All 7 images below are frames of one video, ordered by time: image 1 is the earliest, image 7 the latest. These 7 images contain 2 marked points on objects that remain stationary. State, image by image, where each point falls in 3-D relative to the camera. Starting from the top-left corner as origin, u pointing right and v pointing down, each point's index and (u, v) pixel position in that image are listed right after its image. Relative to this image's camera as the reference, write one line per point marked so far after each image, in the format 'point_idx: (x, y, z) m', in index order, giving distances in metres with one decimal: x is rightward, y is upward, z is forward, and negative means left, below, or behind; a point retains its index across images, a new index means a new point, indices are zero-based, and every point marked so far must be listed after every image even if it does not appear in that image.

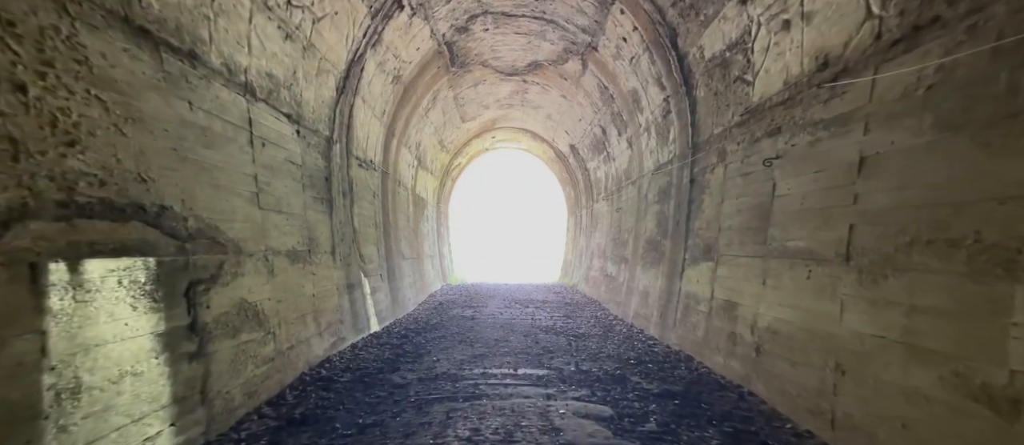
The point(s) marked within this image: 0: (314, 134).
0: (-2.2, +1.0, +4.4) m
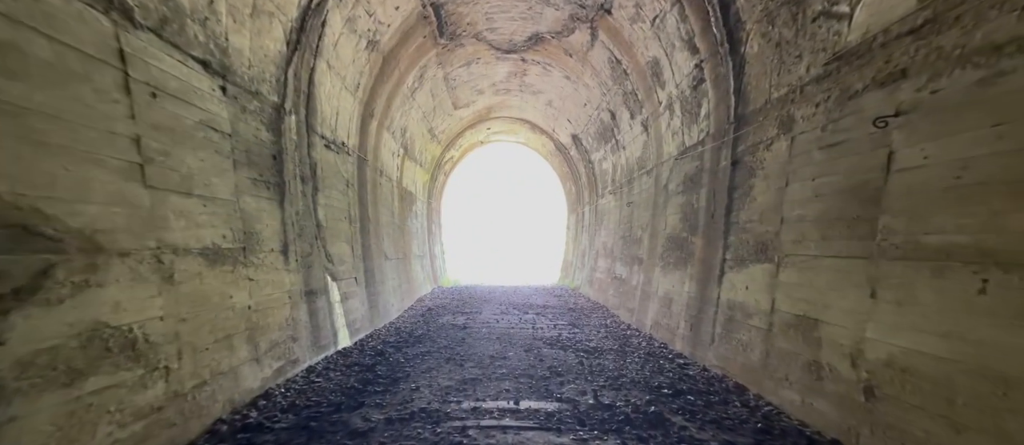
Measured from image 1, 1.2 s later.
0: (-2.2, +1.1, +3.4) m
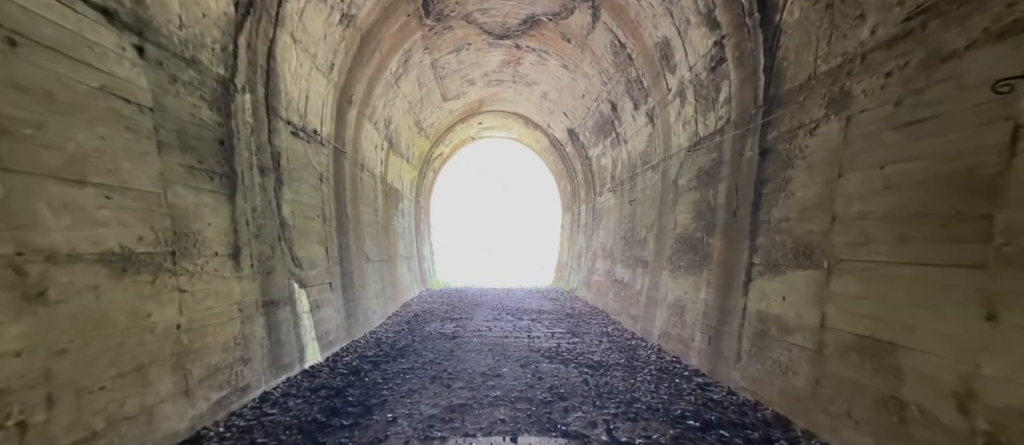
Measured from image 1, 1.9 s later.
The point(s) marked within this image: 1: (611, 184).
0: (-2.2, +1.1, +2.7) m
1: (+2.5, +1.0, +9.7) m
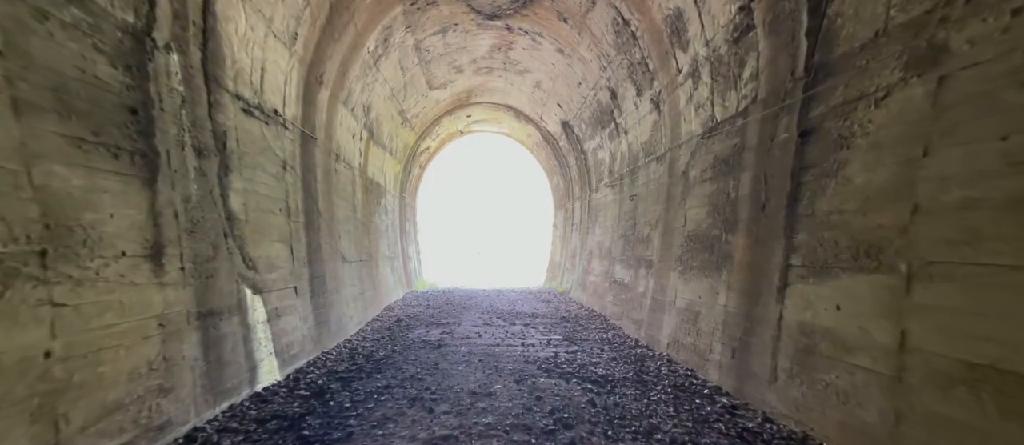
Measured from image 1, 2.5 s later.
0: (-2.3, +1.1, +2.1) m
1: (+2.3, +1.0, +9.2) m
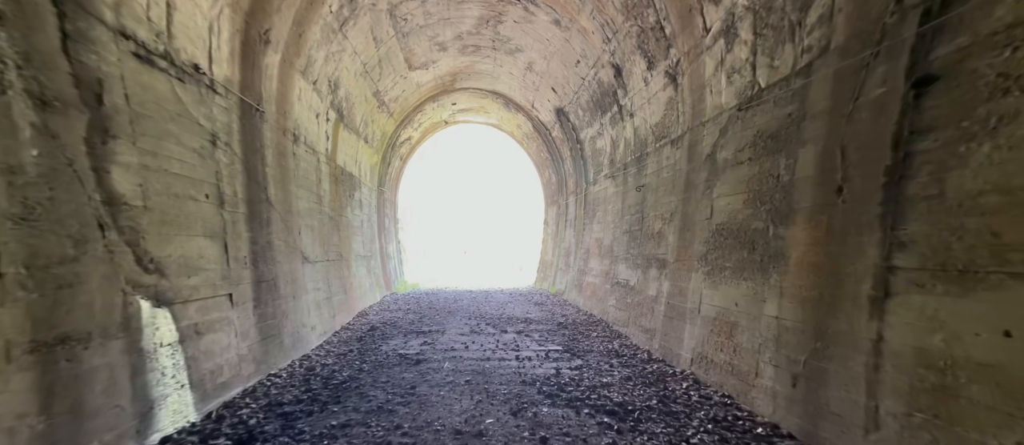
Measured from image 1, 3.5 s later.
0: (-2.3, +1.2, +1.1) m
1: (+2.1, +1.1, +8.3) m
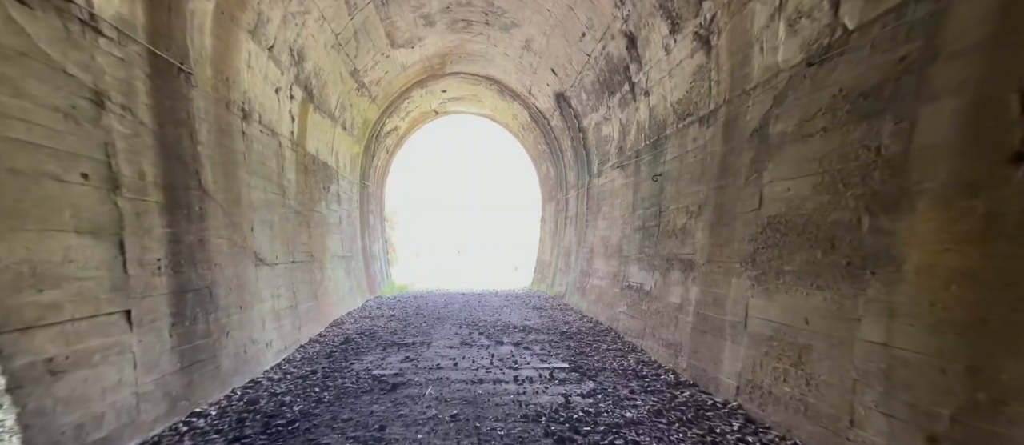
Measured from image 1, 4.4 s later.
0: (-2.2, +1.3, +0.1) m
1: (+2.0, +1.2, +7.4) m
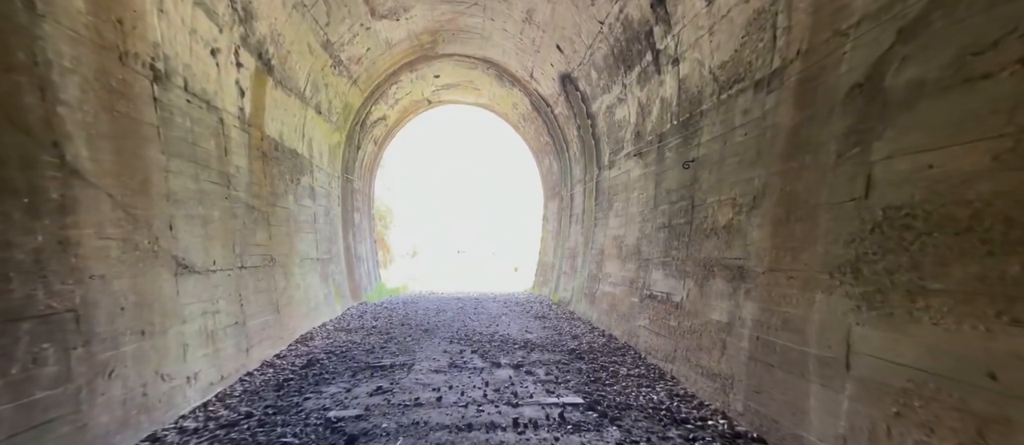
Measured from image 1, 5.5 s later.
0: (-2.2, +1.3, -1.0) m
1: (+2.0, +1.3, +6.3) m
